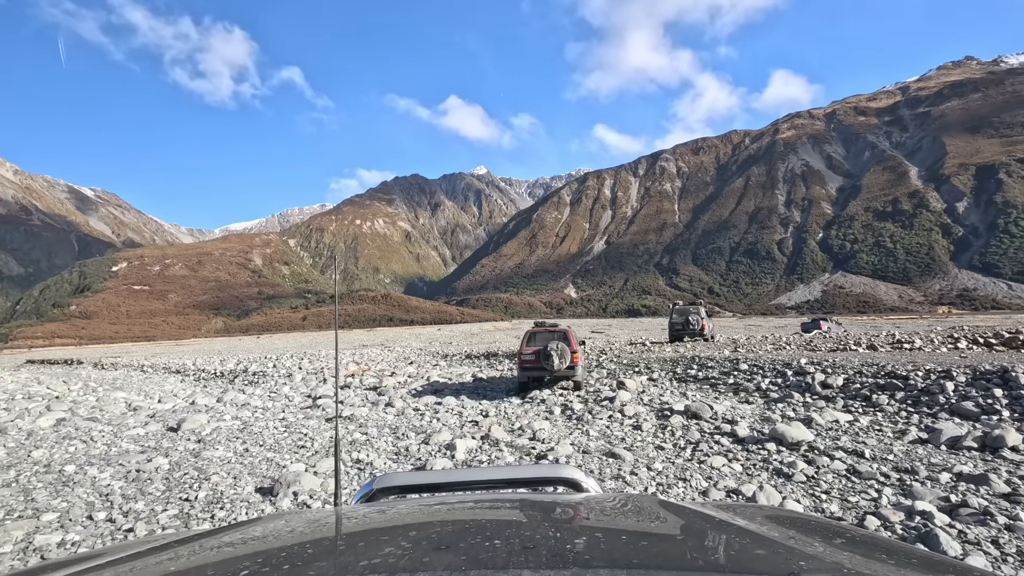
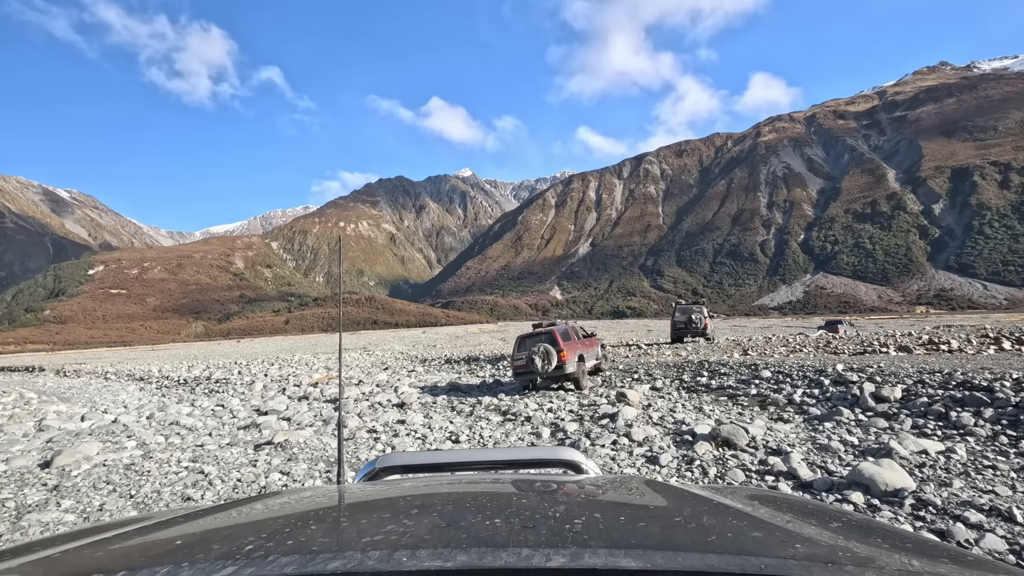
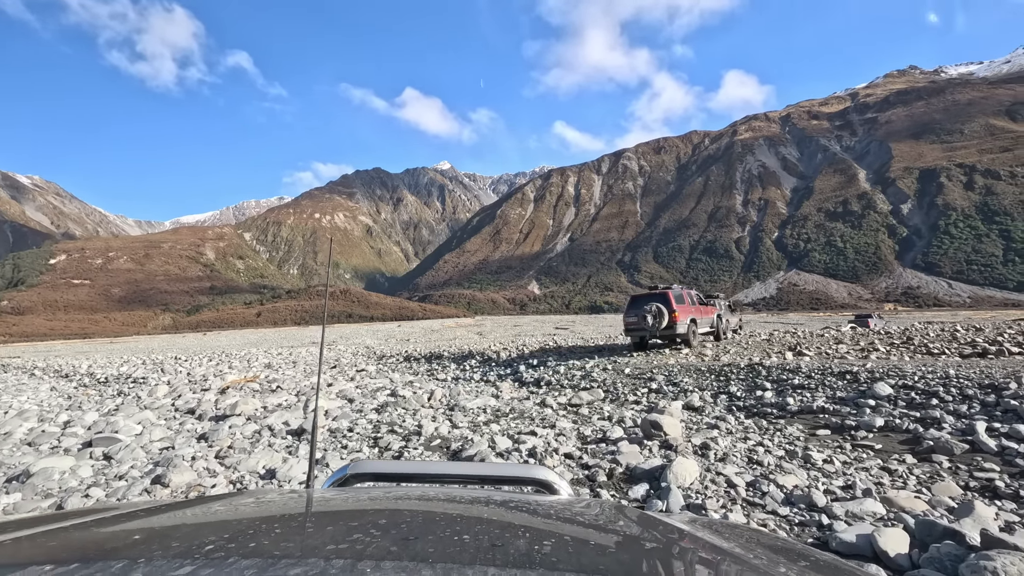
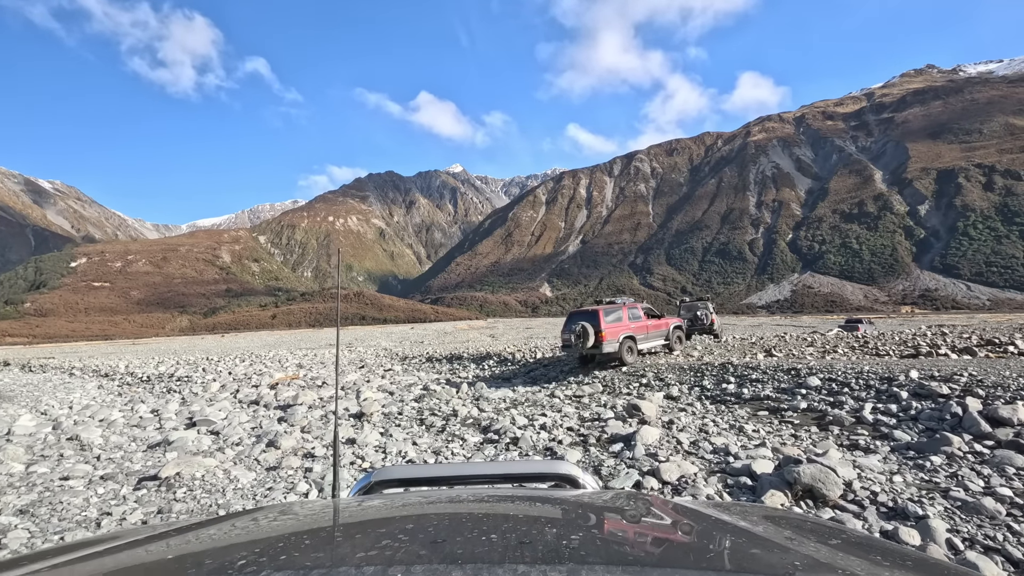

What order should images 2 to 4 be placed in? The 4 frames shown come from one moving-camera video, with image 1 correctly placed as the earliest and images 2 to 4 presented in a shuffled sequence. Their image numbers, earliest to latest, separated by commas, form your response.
2, 4, 3
